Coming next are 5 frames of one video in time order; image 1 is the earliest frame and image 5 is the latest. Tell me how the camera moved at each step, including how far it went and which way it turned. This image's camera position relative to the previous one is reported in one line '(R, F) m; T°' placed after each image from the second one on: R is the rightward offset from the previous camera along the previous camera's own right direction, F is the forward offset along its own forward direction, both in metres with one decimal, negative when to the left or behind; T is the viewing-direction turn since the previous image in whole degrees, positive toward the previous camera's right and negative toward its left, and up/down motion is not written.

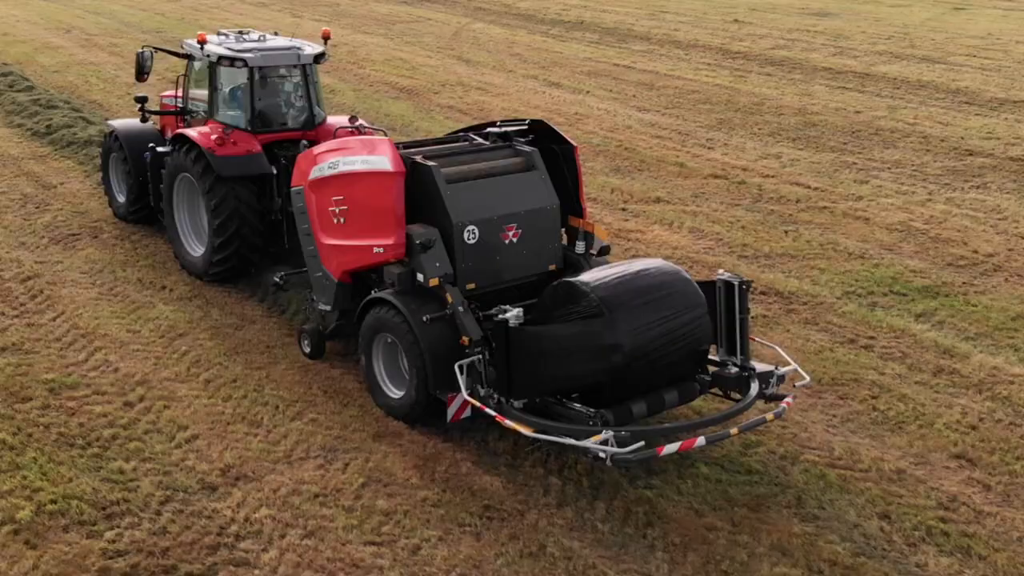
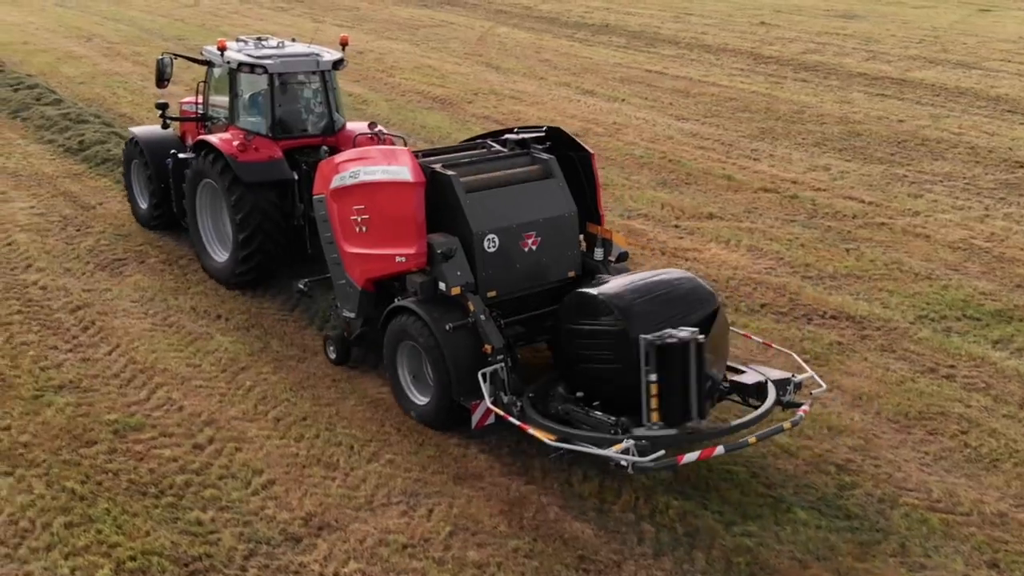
(-0.5, +0.2) m; 0°
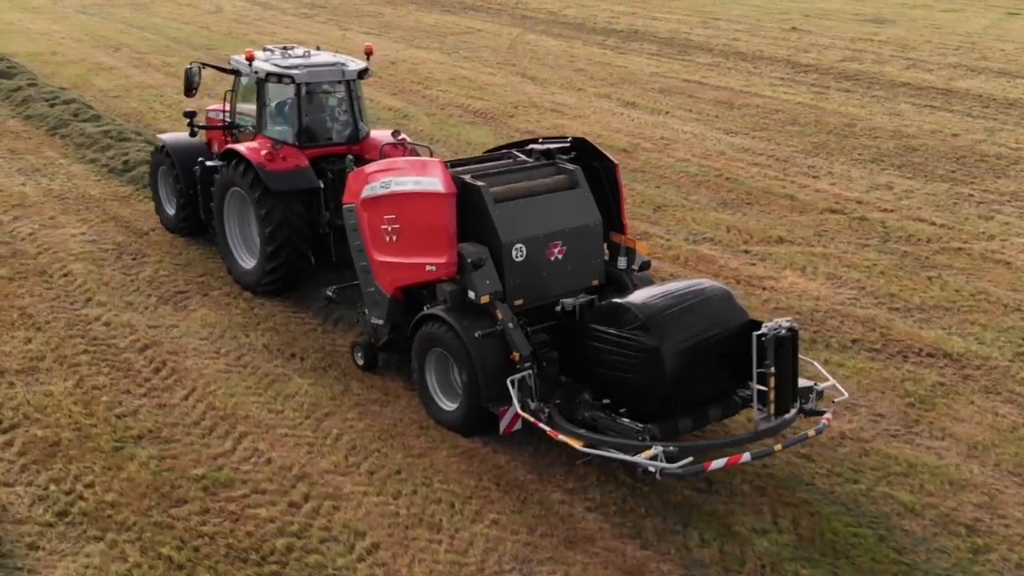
(-0.6, +0.3) m; 0°
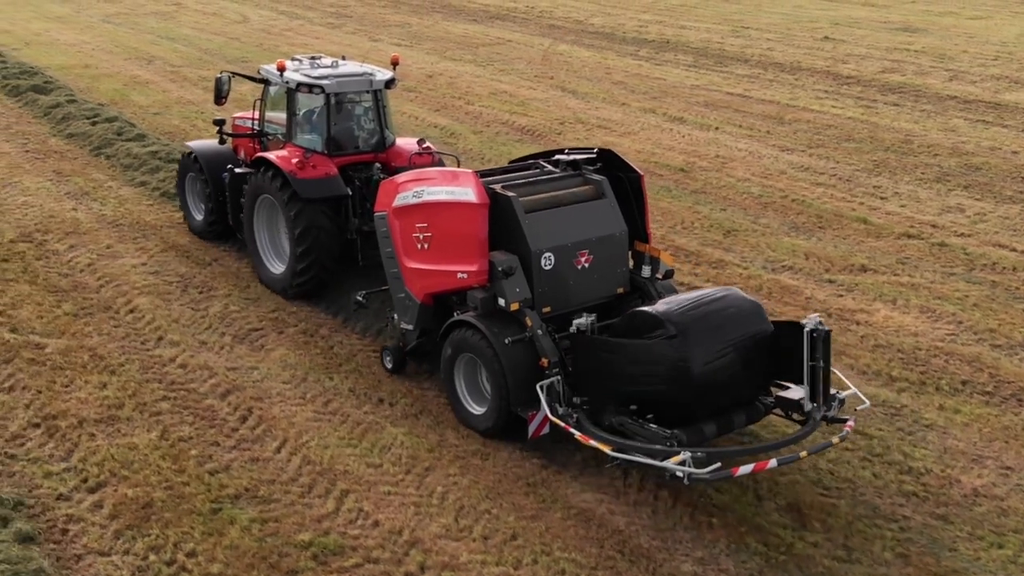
(-0.7, +0.3) m; 0°
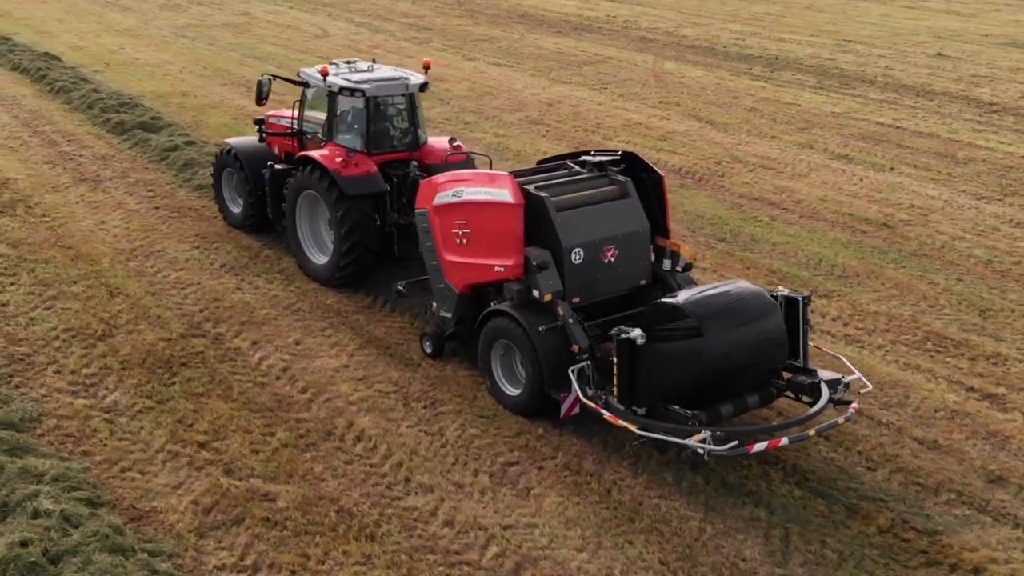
(-2.0, +1.2) m; 0°
